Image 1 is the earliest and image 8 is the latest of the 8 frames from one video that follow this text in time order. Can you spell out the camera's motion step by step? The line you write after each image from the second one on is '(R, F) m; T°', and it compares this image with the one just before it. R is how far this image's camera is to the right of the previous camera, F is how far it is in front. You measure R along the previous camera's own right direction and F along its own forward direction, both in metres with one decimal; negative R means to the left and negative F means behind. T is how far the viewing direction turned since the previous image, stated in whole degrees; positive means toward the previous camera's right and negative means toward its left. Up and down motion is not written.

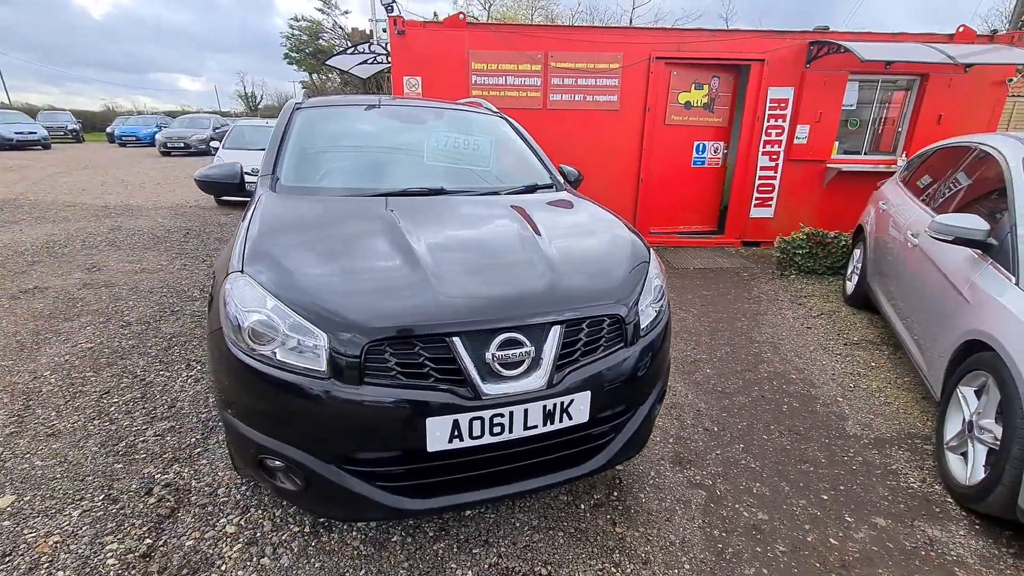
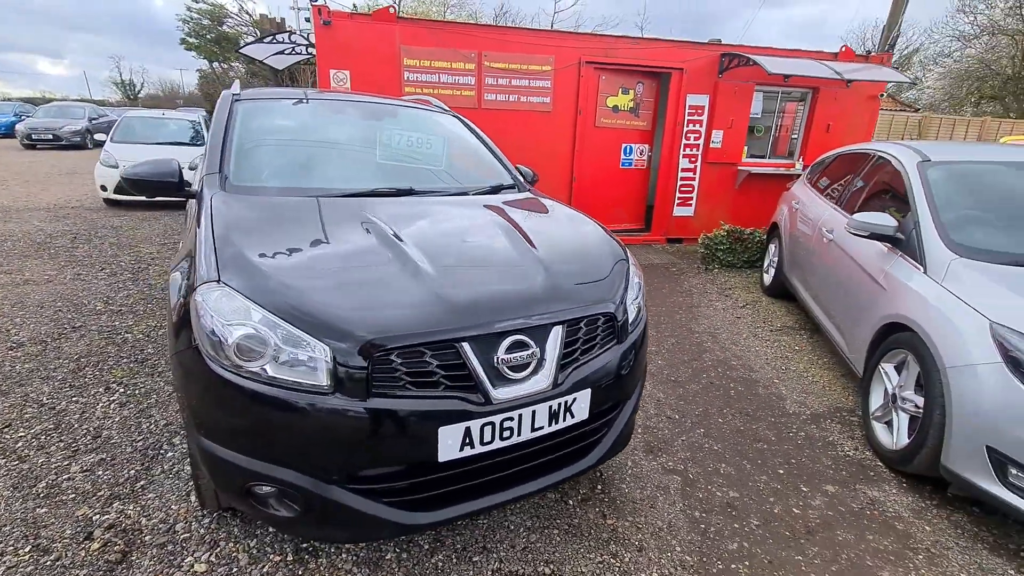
(-0.3, 0.0) m; +10°
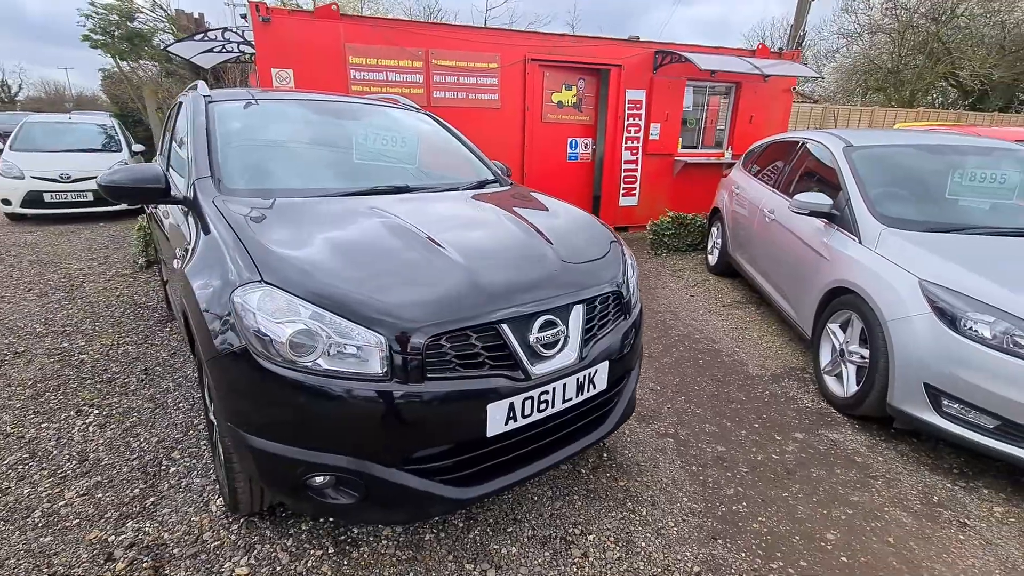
(-0.3, -0.1) m; +7°
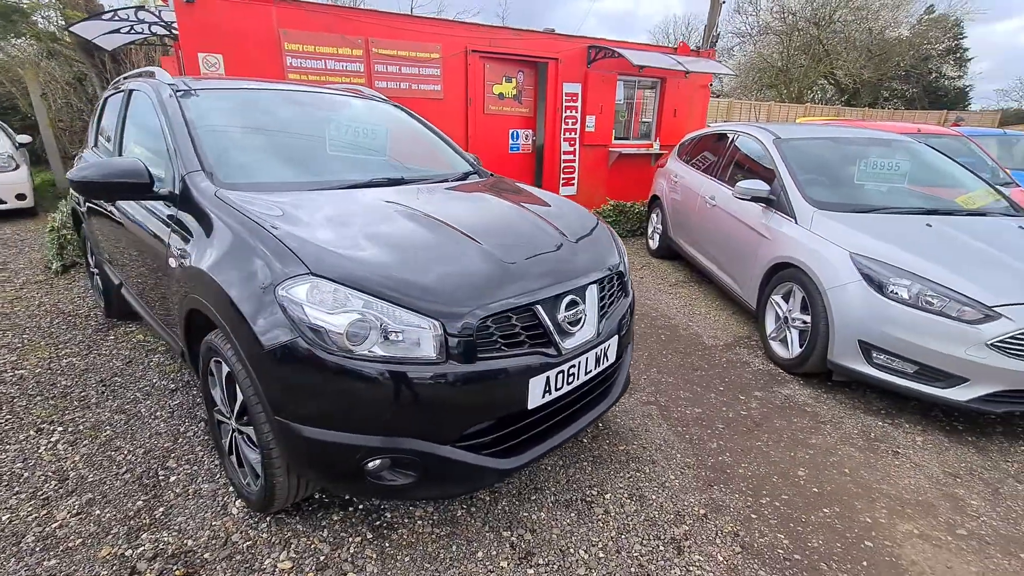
(-0.4, -0.1) m; +9°
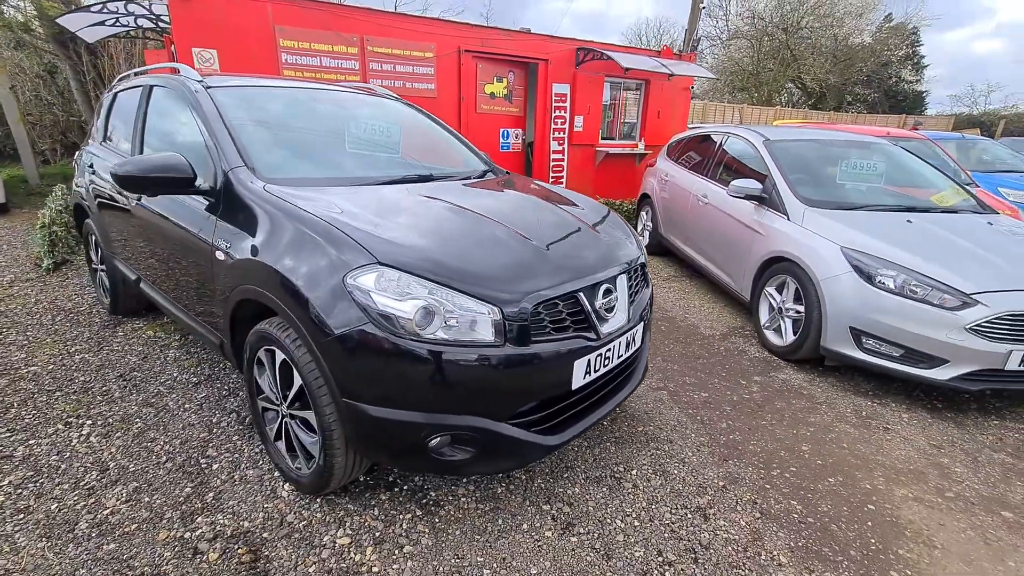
(-0.3, -0.1) m; +3°
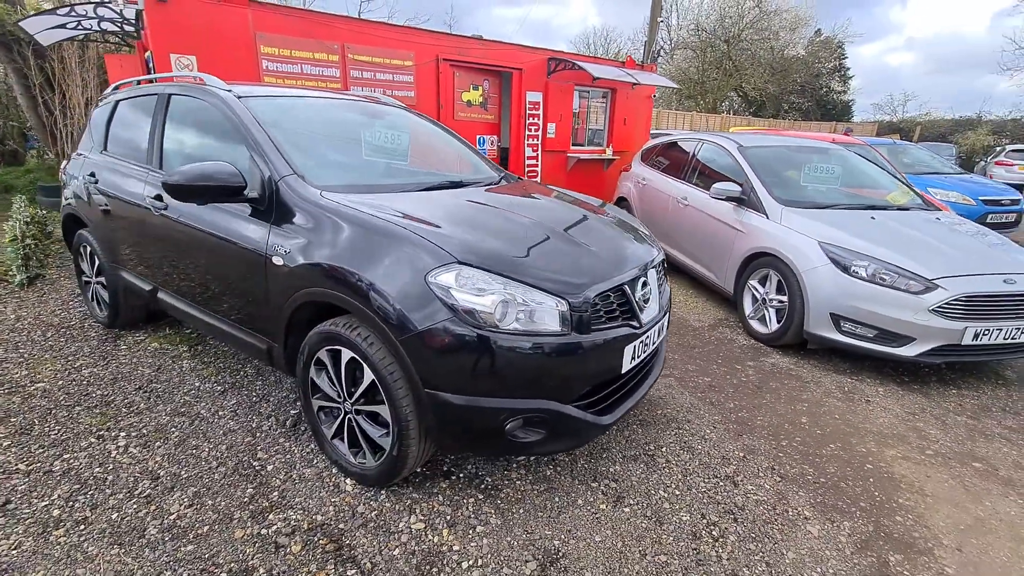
(-0.4, -0.2) m; +5°
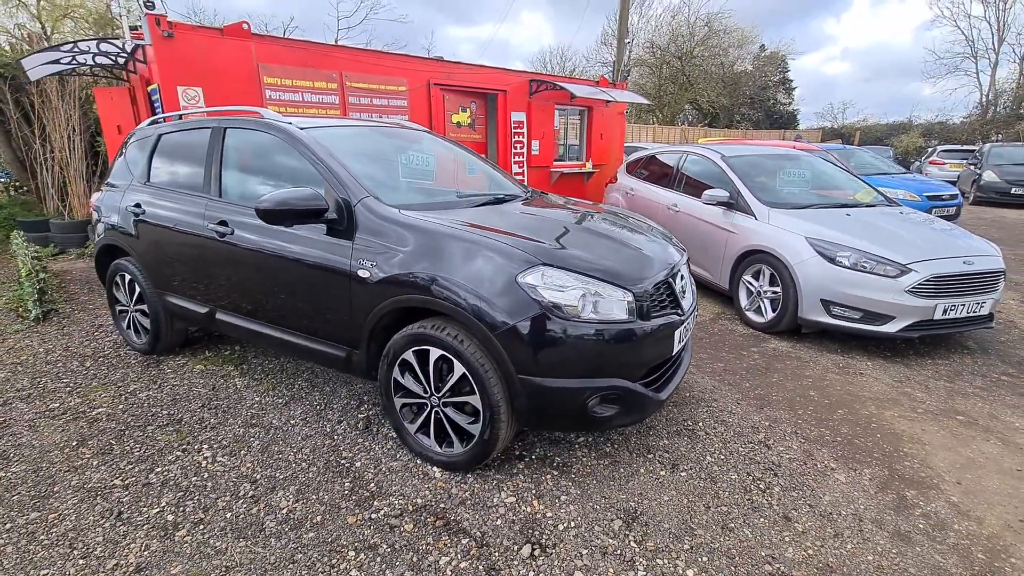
(-0.5, -0.3) m; +4°
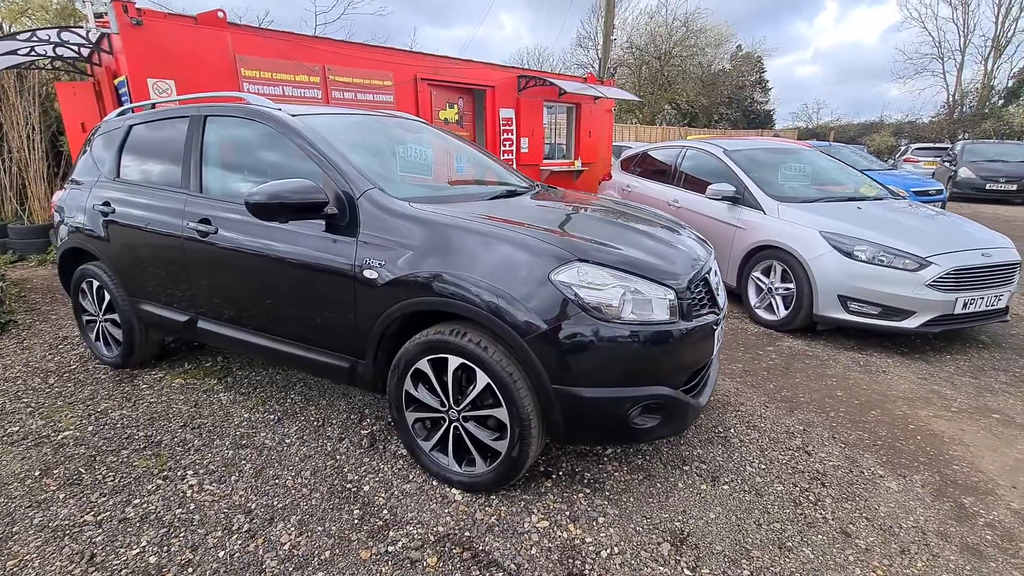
(-0.2, +0.2) m; +2°
